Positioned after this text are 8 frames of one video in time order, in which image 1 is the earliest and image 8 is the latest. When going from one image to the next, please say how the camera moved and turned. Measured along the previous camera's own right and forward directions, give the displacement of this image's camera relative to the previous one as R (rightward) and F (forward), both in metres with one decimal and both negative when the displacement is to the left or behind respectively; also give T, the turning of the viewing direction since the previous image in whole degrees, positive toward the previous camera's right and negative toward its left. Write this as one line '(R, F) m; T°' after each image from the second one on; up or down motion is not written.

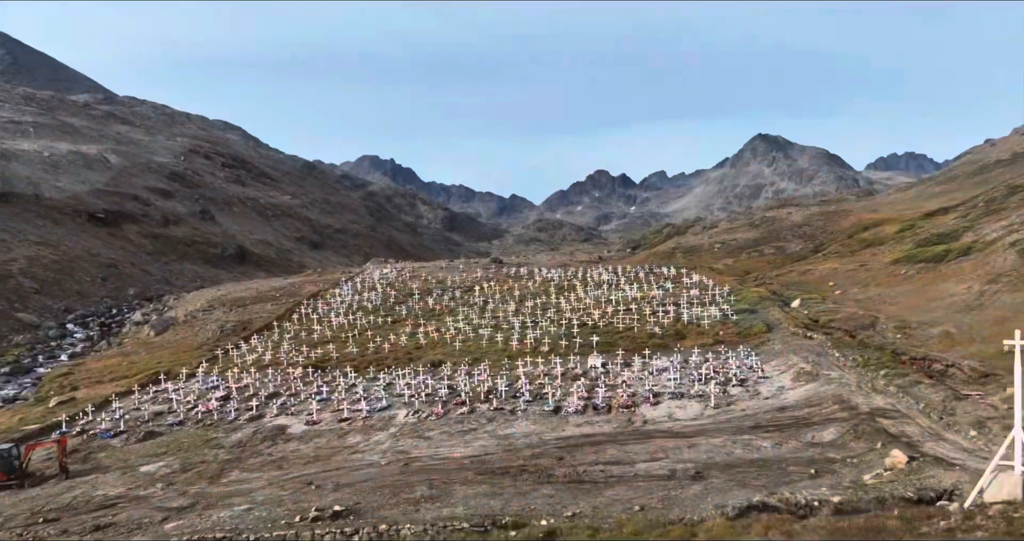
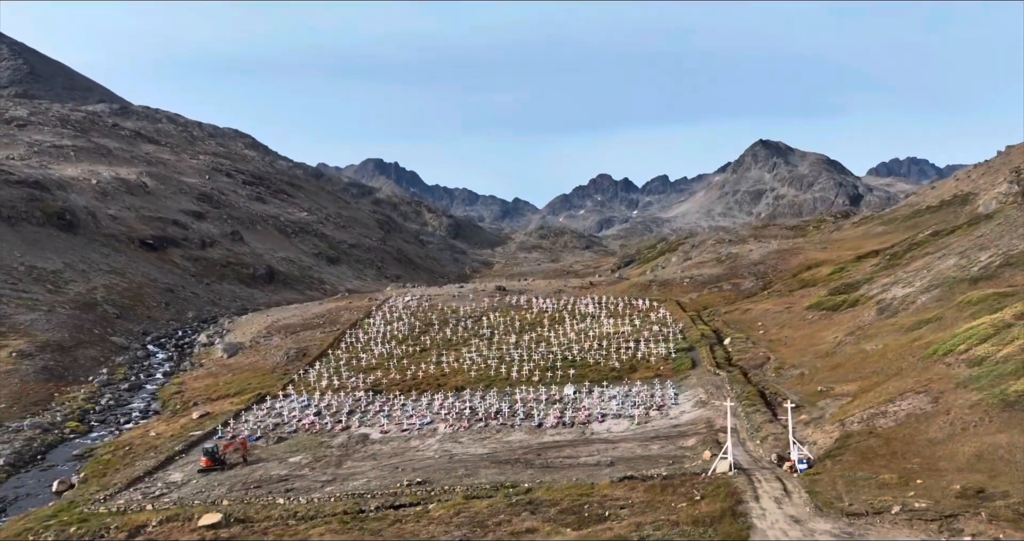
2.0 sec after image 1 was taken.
(+0.1, -10.5) m; 0°
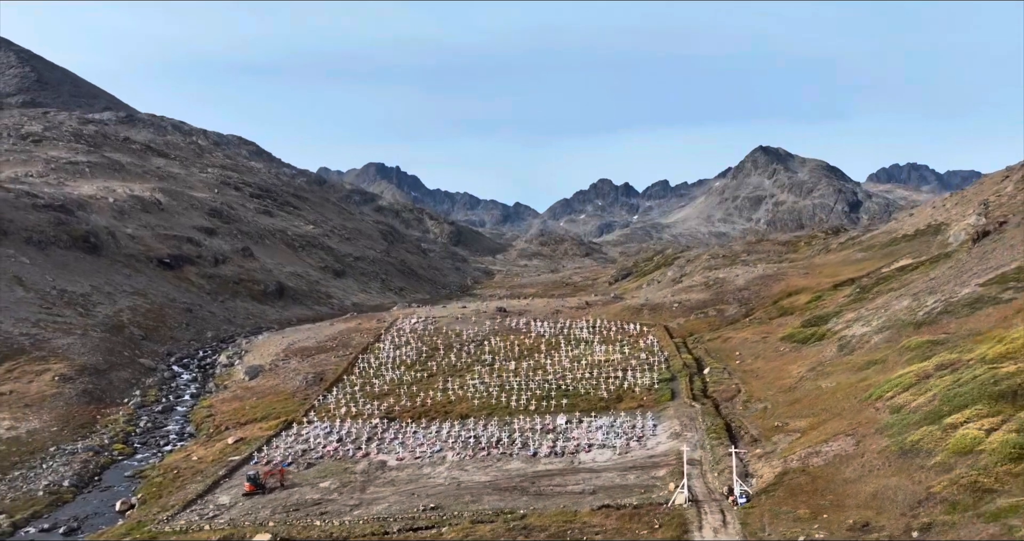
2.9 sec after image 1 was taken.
(+0.1, -4.4) m; 0°
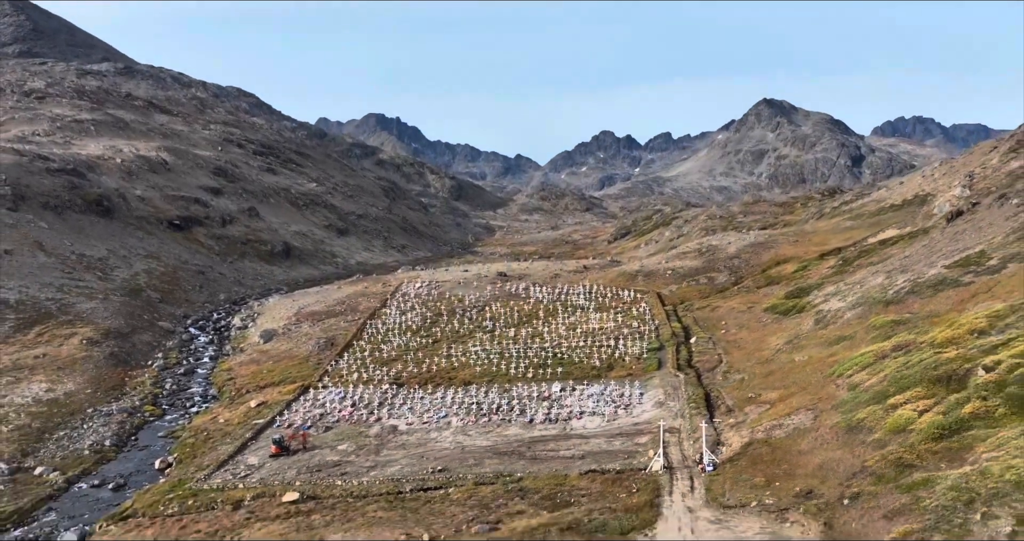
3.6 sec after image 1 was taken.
(0.0, -2.9) m; 0°
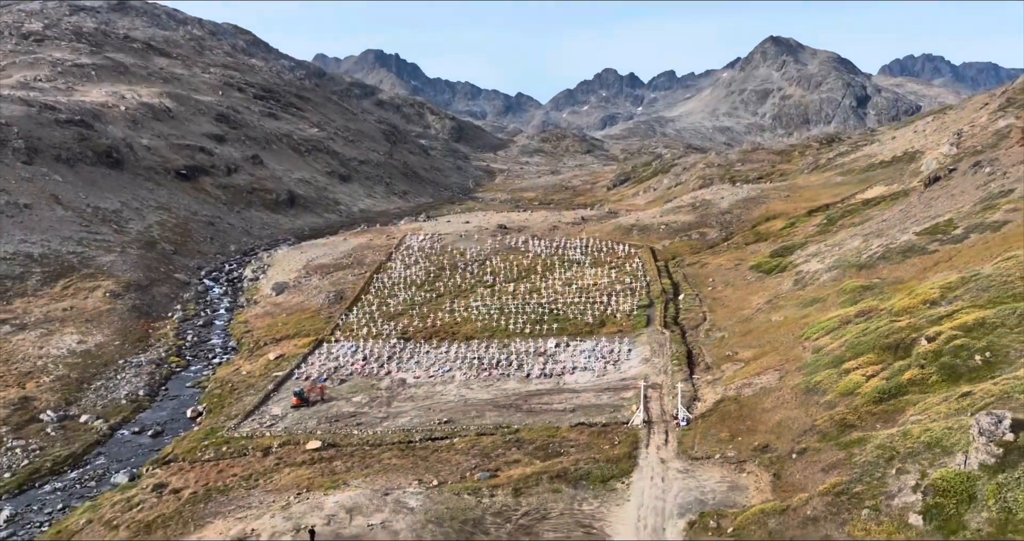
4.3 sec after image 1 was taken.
(+0.1, -2.9) m; 0°
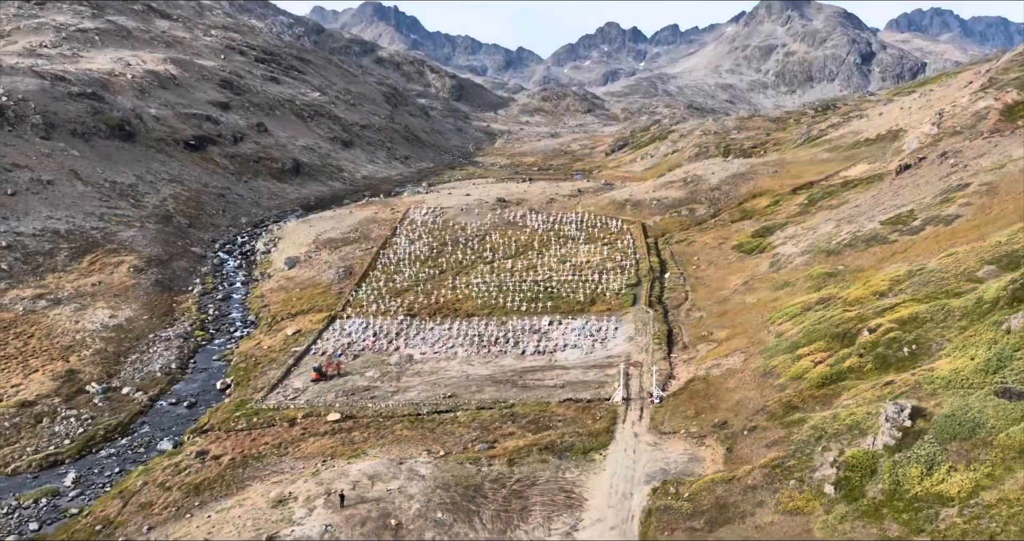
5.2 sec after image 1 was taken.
(+0.2, -3.9) m; 0°
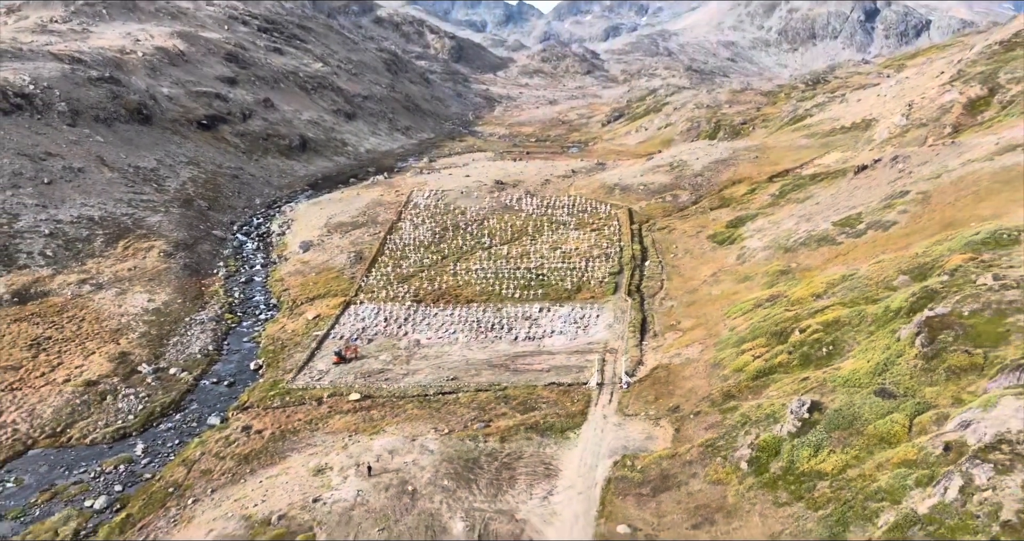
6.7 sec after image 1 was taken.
(+0.4, -6.2) m; 0°
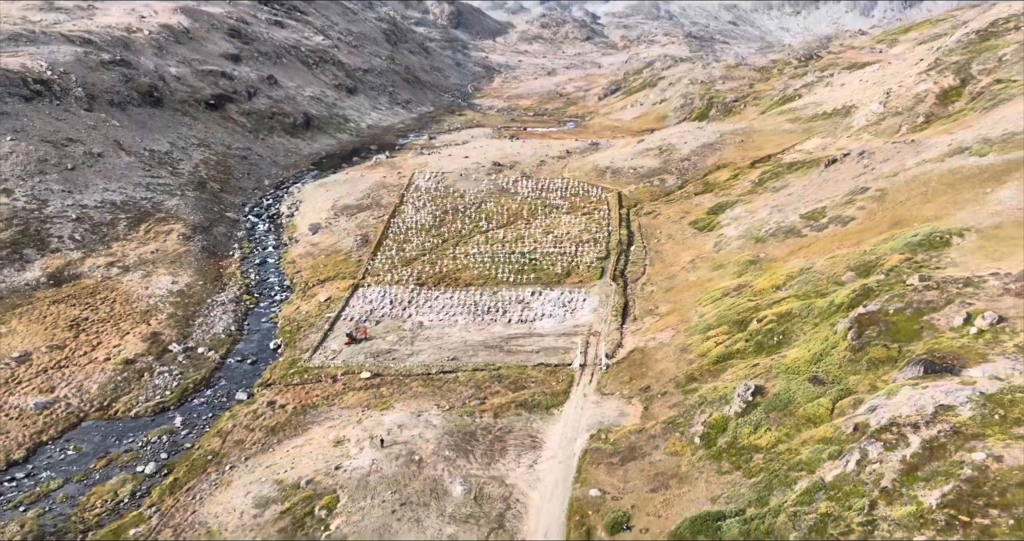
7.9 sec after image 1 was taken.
(+0.4, -5.0) m; 0°
